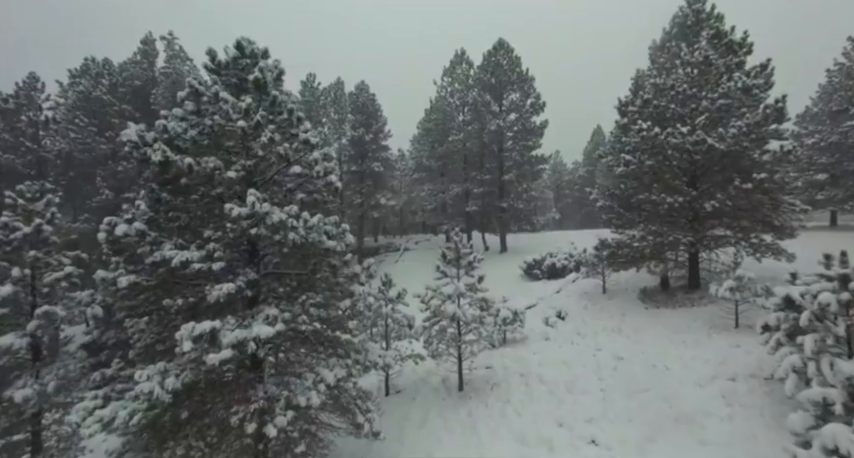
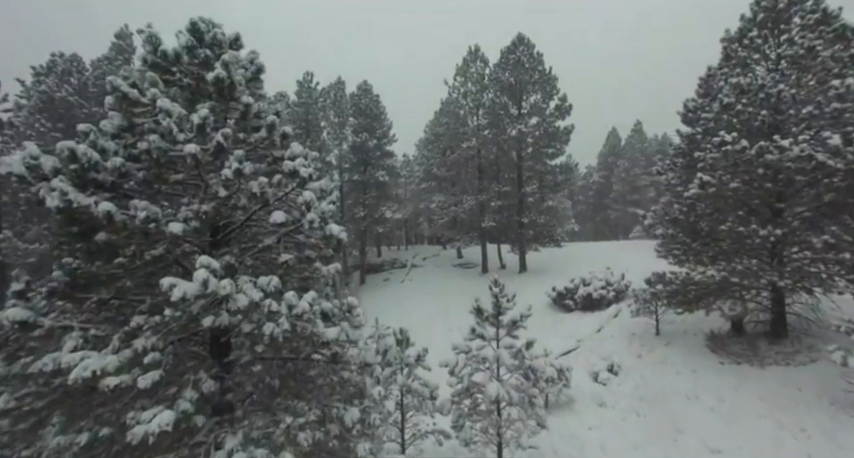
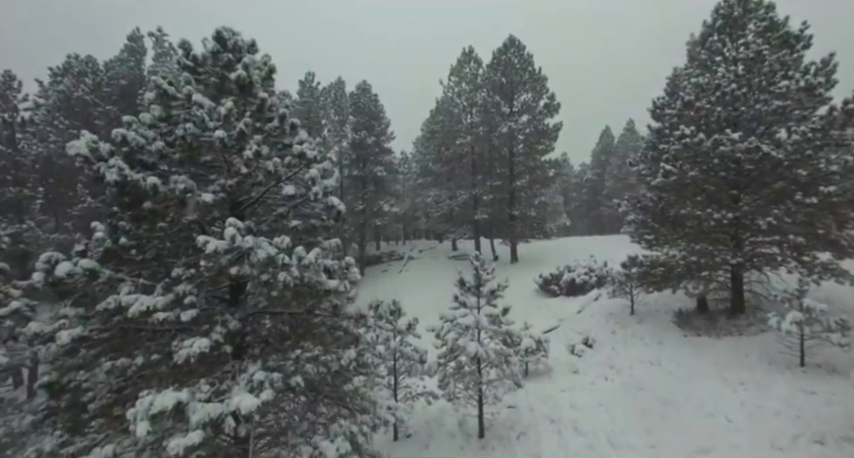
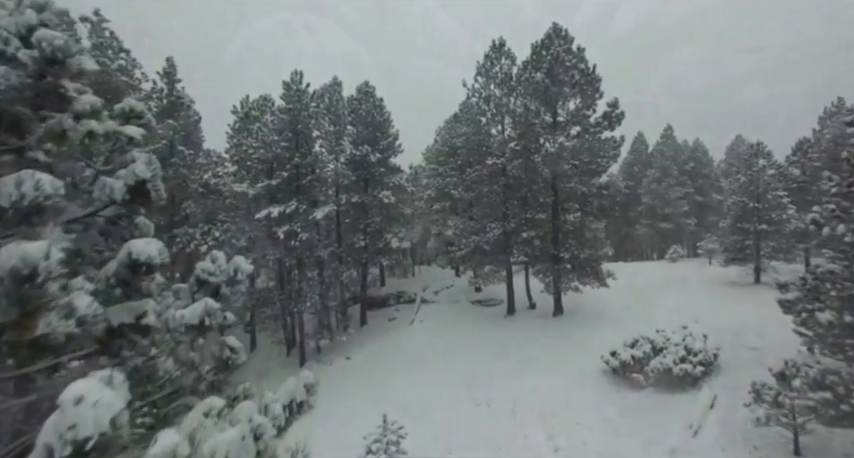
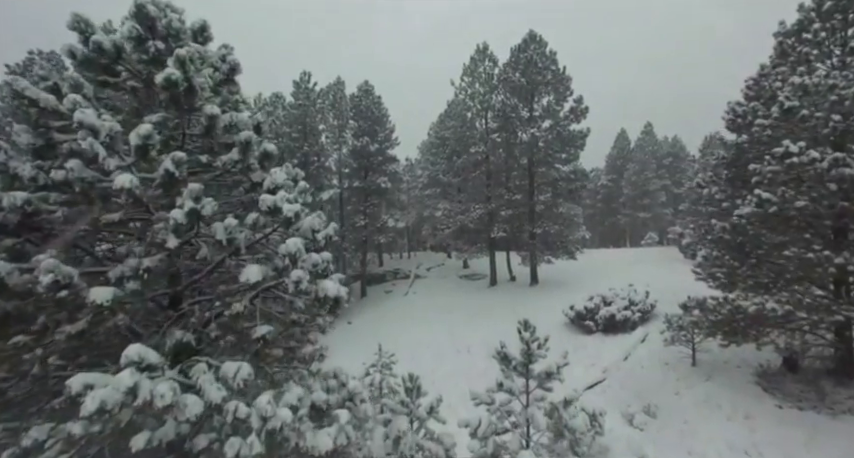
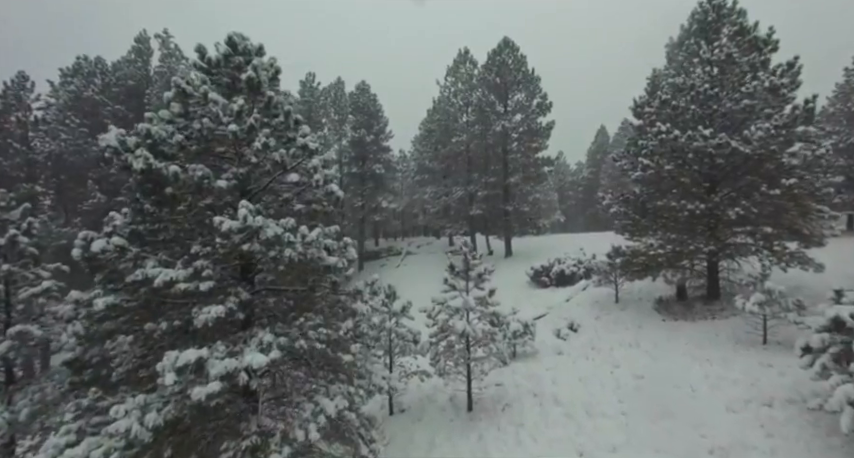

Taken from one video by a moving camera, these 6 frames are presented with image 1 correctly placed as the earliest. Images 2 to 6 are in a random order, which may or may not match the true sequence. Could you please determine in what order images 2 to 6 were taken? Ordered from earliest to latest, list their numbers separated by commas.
6, 3, 2, 5, 4
